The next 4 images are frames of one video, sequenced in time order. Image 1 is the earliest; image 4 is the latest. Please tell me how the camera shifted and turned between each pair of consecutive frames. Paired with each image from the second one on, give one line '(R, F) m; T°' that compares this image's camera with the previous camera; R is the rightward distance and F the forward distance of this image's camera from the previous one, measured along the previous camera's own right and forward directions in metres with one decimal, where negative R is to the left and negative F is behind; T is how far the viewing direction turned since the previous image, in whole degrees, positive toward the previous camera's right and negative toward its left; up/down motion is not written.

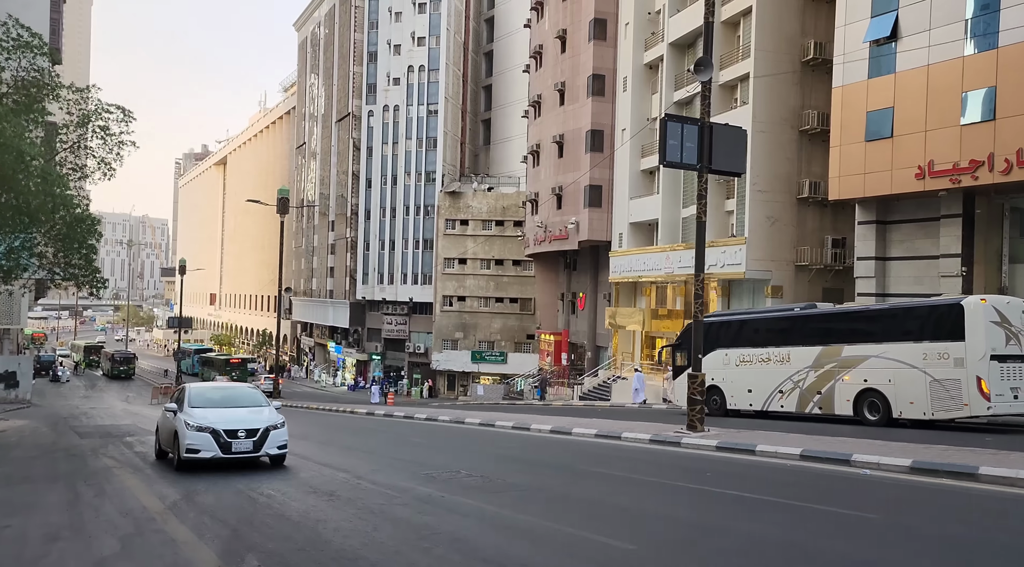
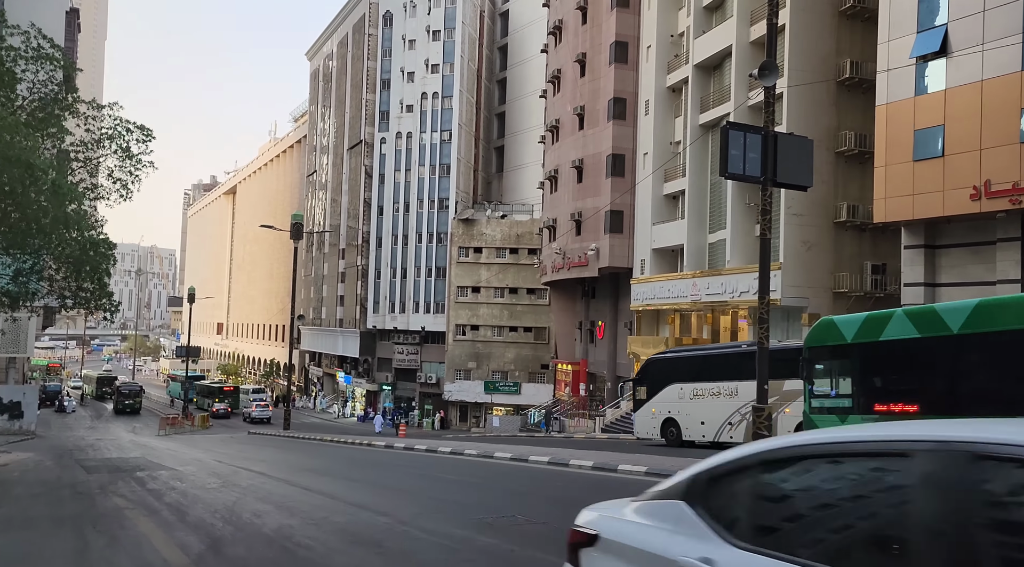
(-0.7, +1.5) m; 0°
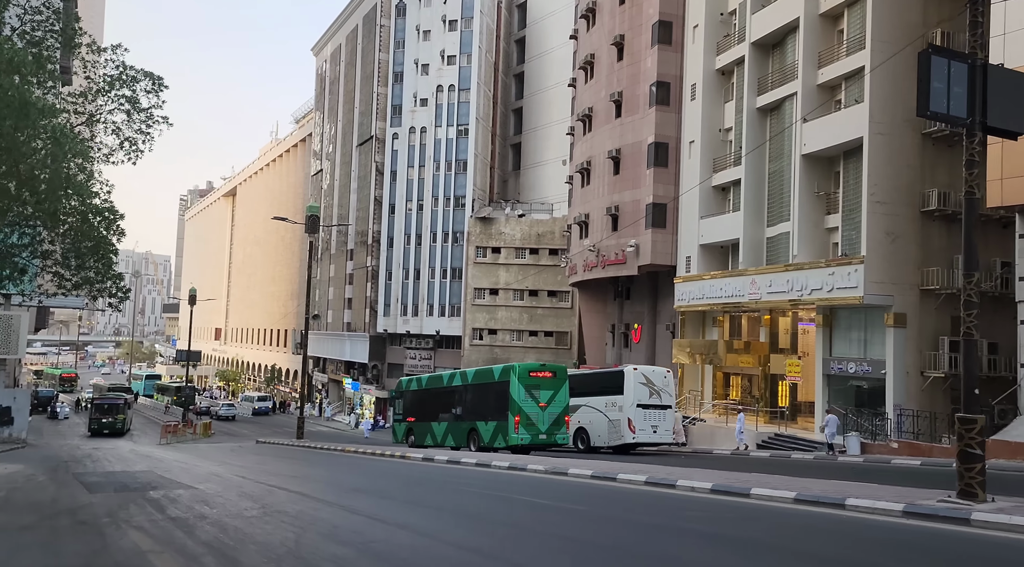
(-1.8, +3.7) m; 0°
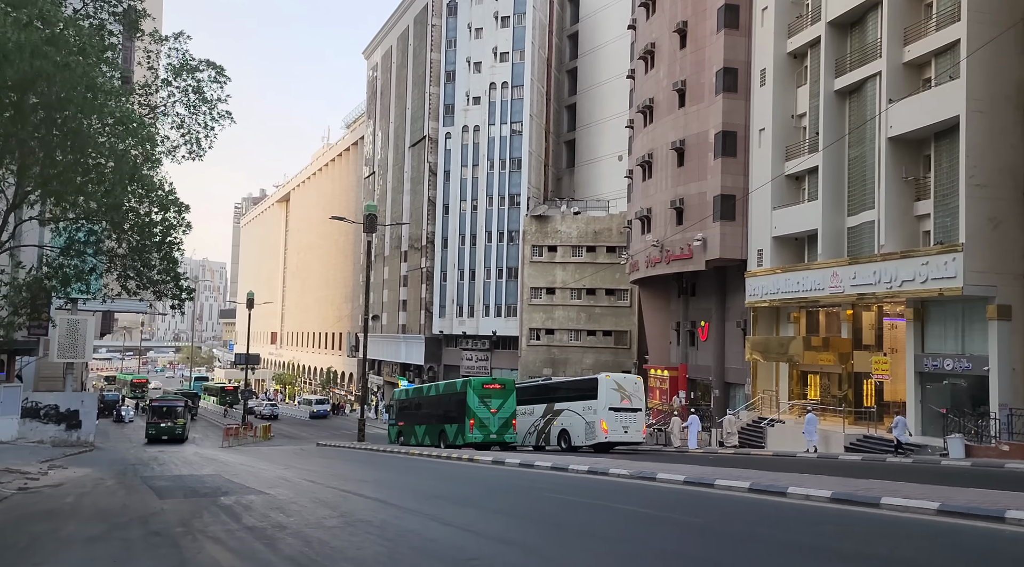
(-0.7, +1.3) m; -3°
